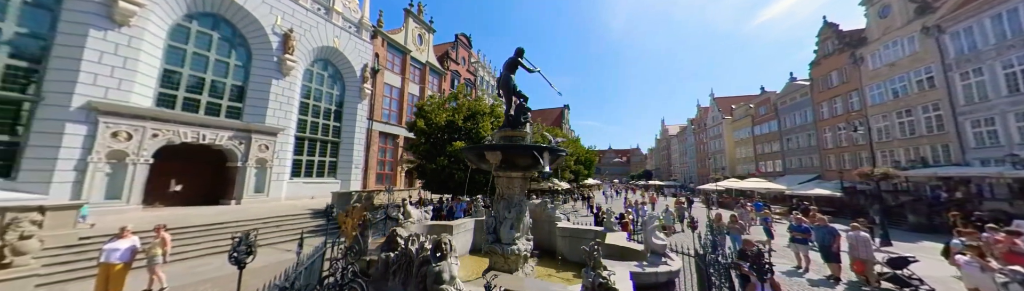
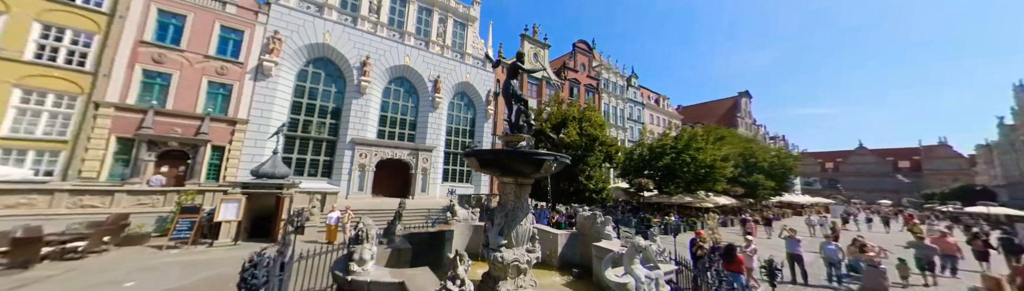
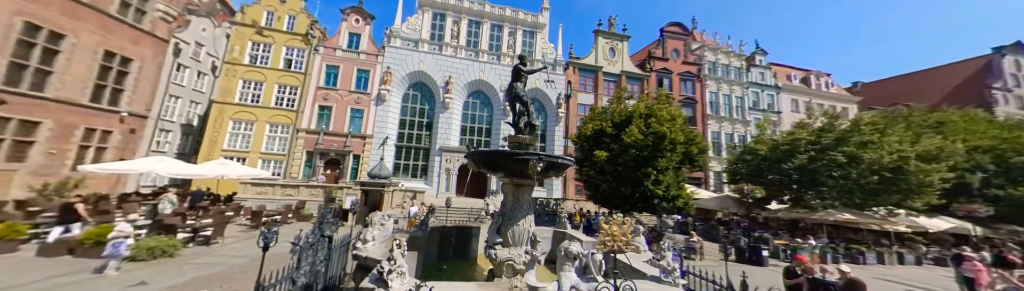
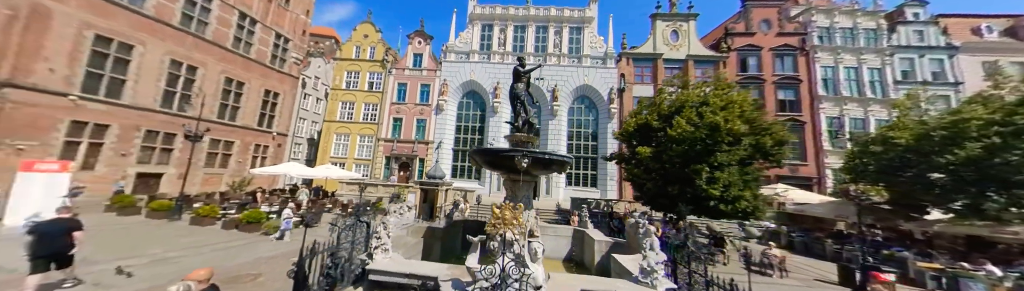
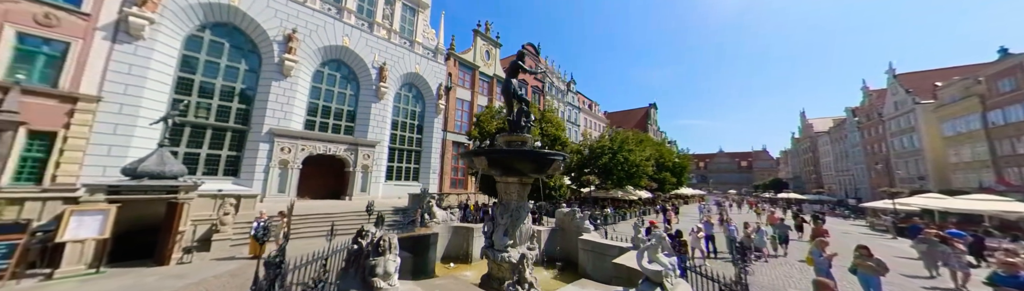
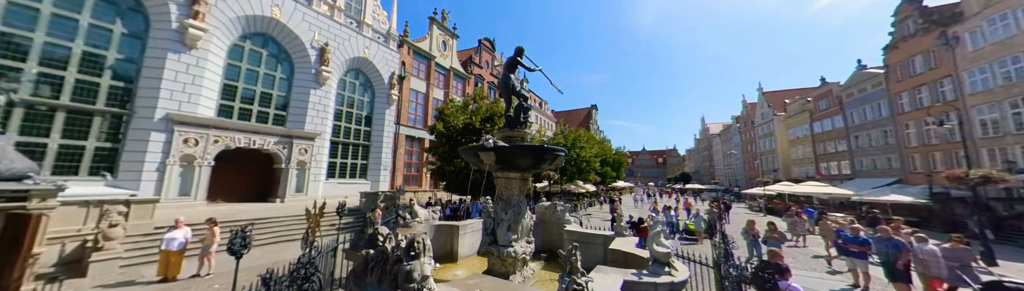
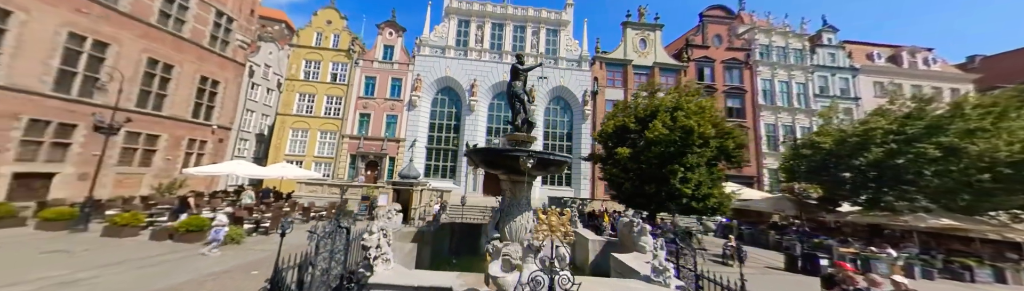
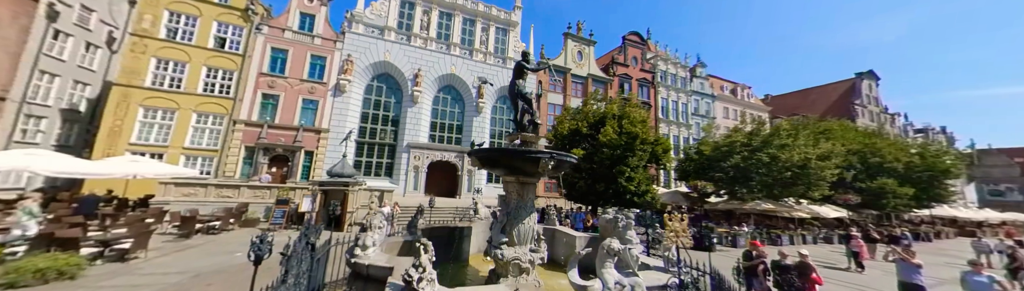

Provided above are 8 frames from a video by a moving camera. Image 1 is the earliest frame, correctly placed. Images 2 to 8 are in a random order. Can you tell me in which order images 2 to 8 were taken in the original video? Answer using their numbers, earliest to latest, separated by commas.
6, 5, 2, 8, 3, 7, 4
